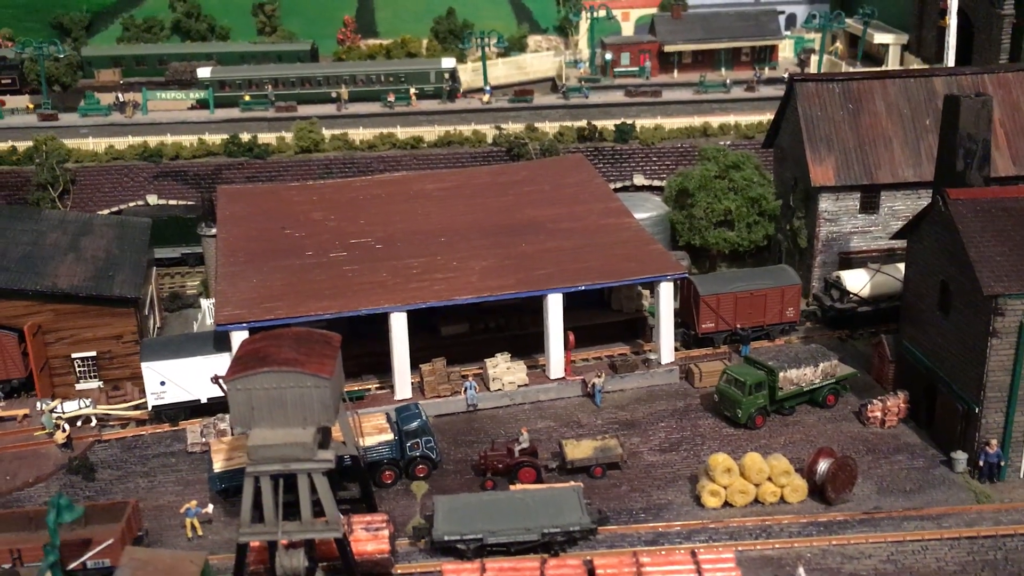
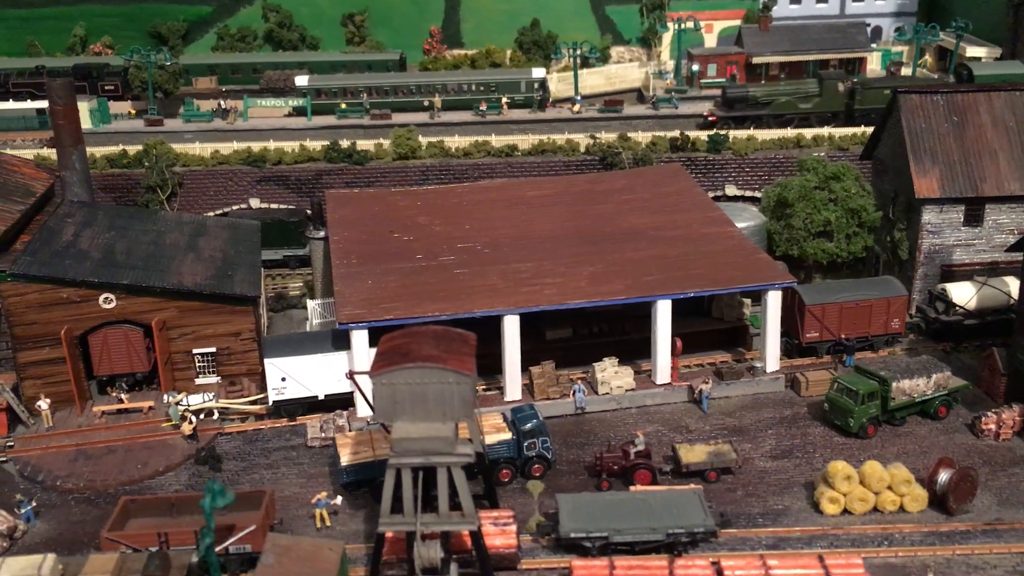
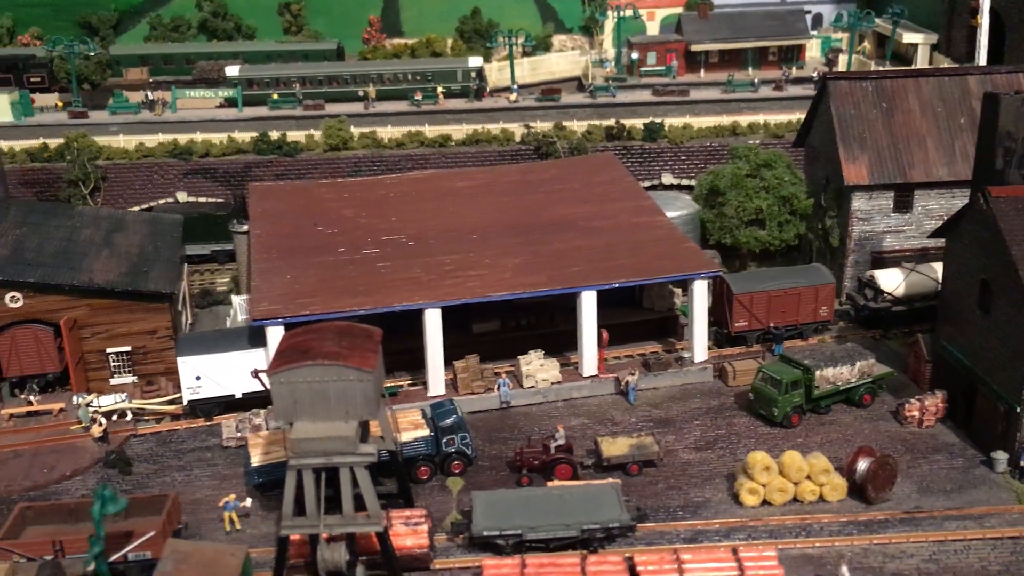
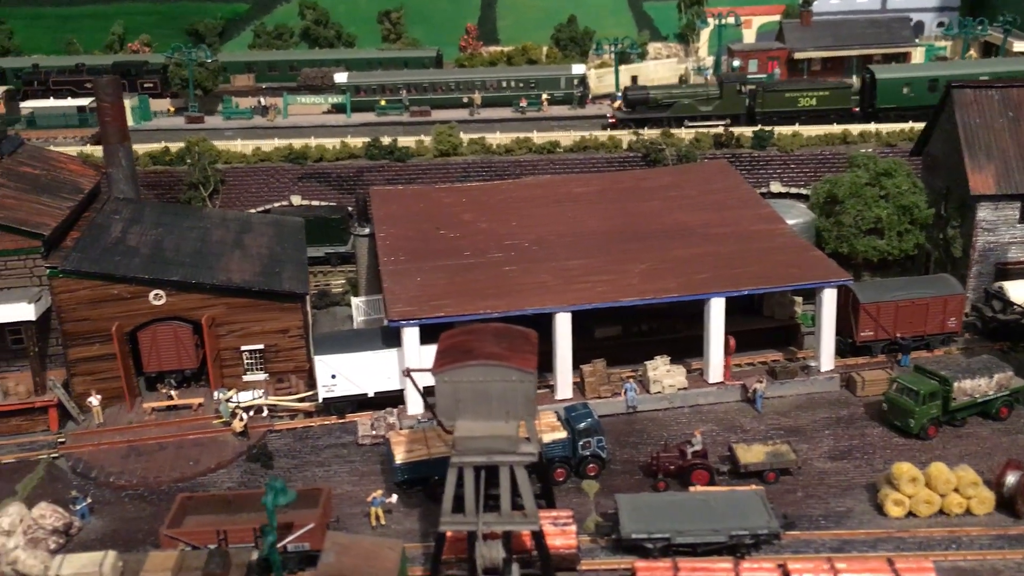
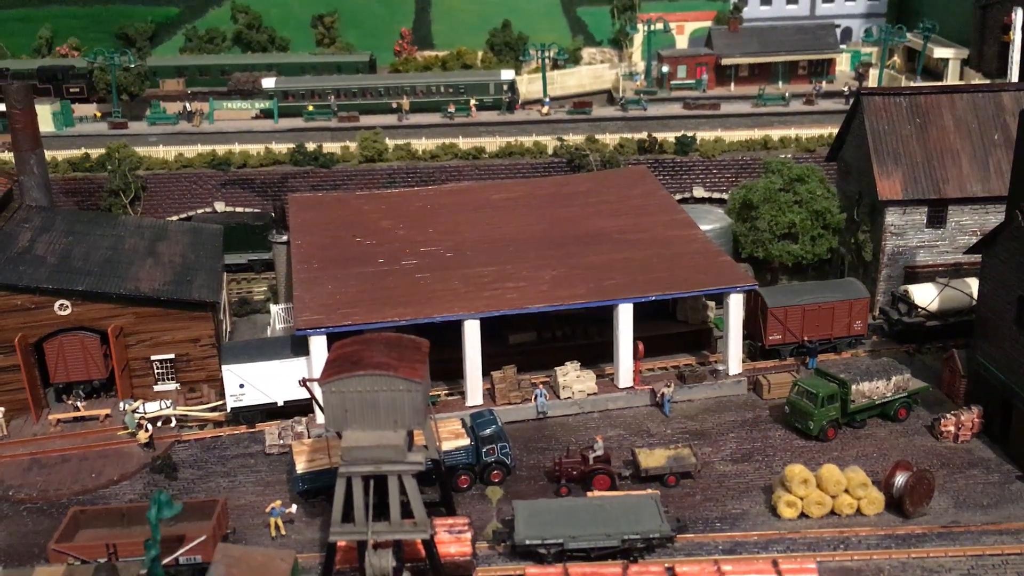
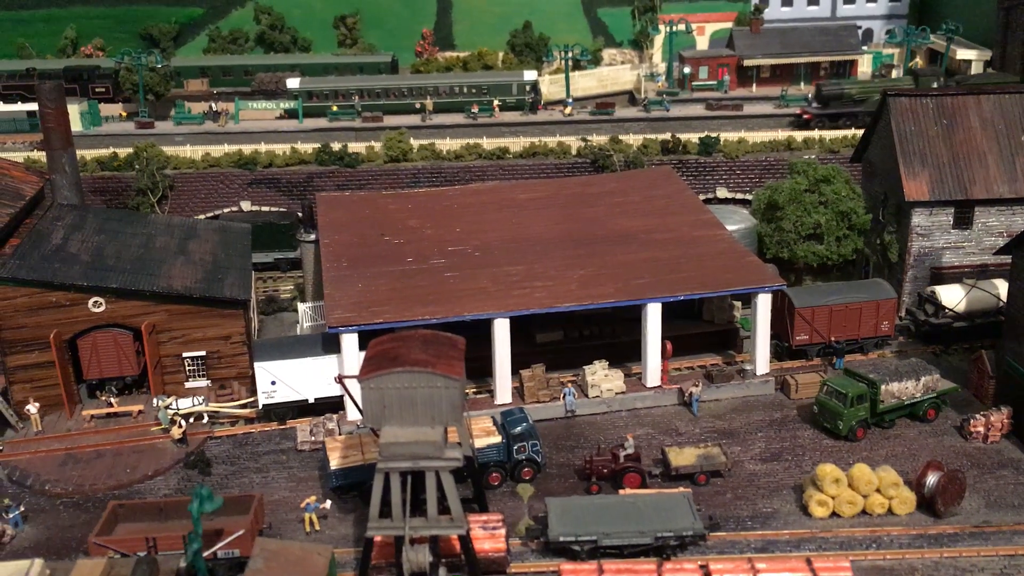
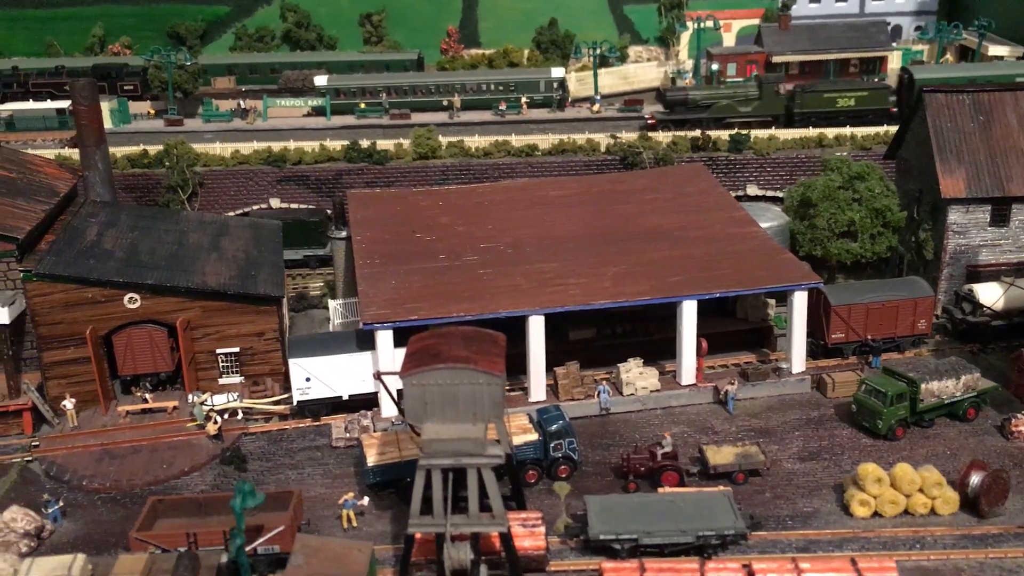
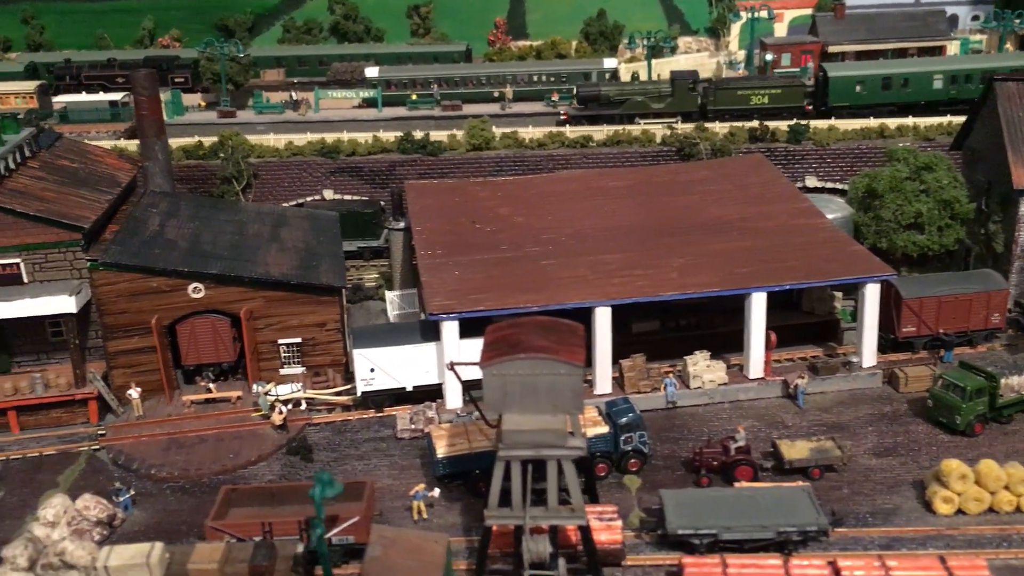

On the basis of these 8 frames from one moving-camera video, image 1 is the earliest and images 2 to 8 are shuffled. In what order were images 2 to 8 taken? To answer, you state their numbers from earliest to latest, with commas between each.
3, 5, 6, 2, 7, 4, 8
